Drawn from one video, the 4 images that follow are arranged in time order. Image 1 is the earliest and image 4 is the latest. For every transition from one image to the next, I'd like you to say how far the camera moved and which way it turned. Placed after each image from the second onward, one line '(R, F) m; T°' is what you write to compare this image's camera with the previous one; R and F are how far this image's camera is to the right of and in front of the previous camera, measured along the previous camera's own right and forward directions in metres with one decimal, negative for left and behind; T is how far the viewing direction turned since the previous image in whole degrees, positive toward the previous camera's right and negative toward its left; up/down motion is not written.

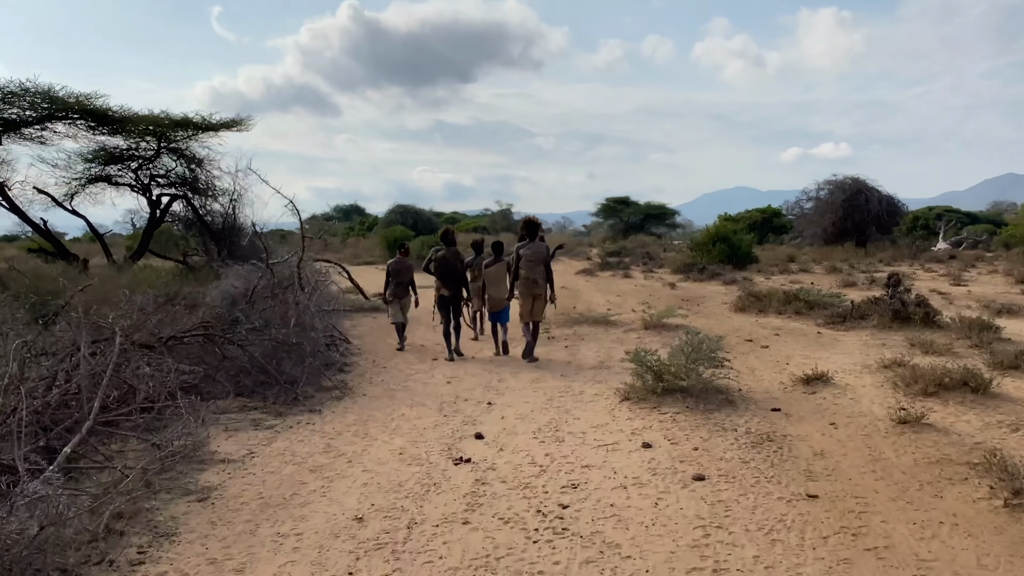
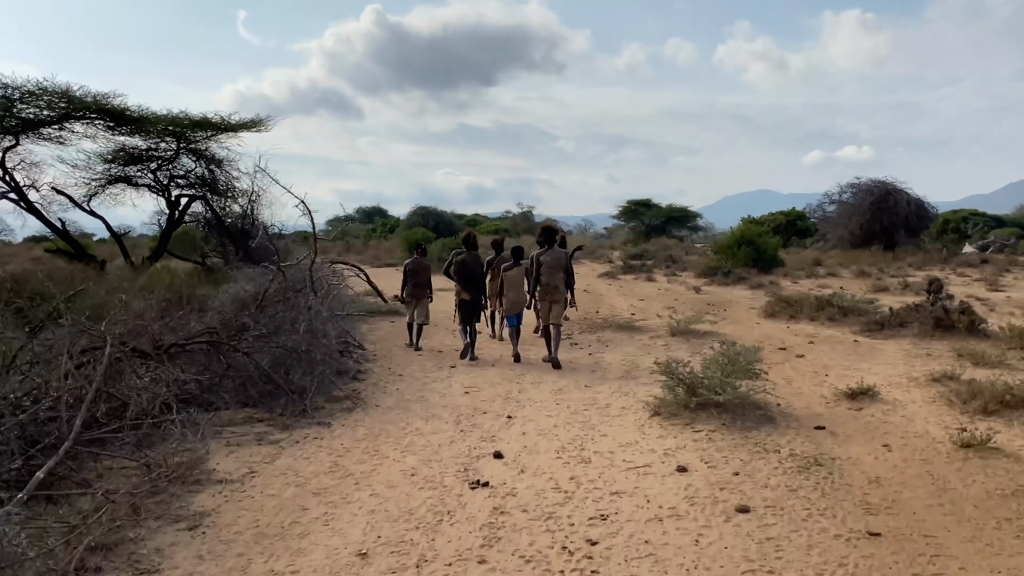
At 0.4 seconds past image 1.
(0.0, +0.4) m; -1°
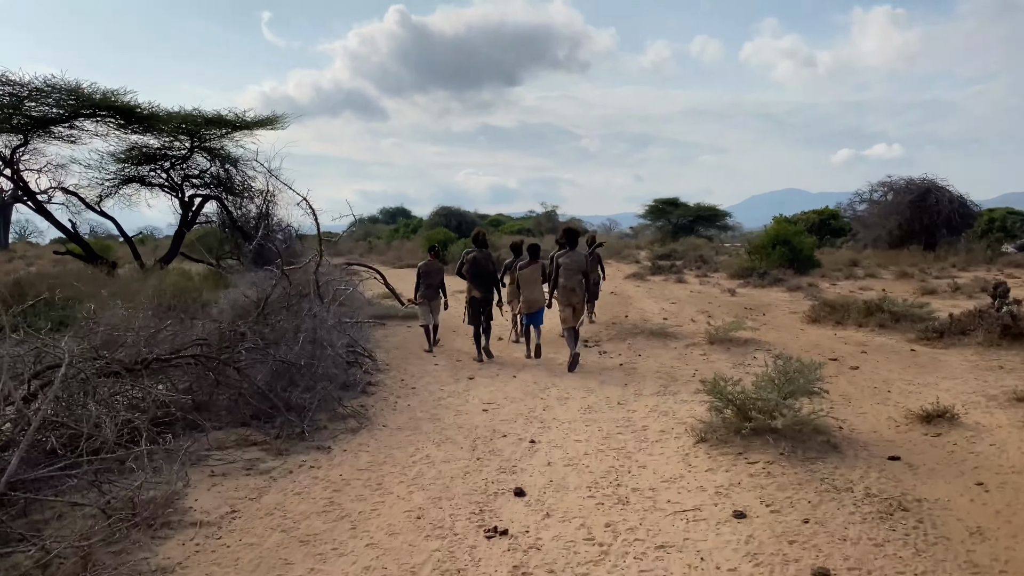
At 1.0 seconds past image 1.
(0.0, +0.6) m; -2°
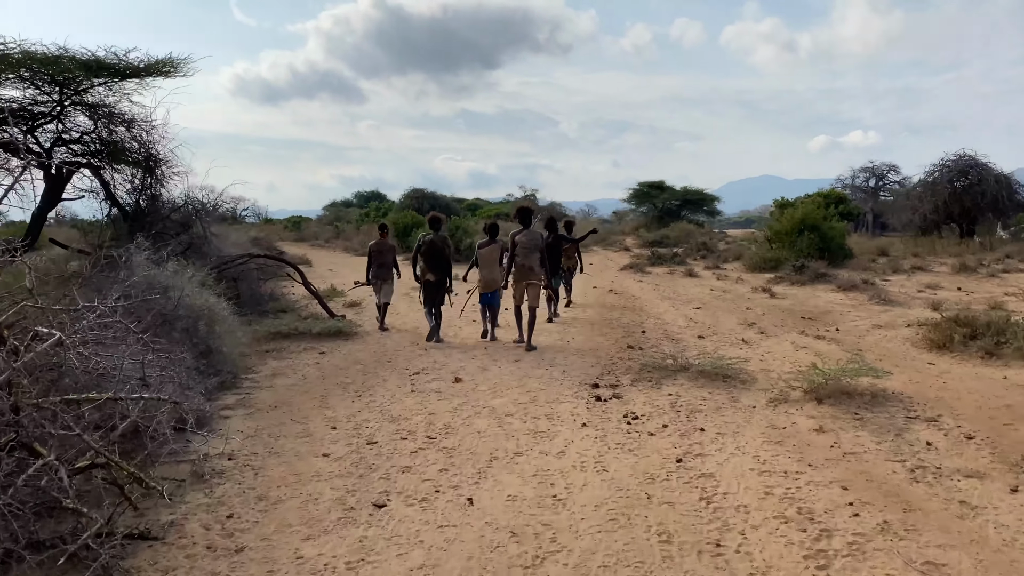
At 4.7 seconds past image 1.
(+0.1, +3.7) m; +1°
